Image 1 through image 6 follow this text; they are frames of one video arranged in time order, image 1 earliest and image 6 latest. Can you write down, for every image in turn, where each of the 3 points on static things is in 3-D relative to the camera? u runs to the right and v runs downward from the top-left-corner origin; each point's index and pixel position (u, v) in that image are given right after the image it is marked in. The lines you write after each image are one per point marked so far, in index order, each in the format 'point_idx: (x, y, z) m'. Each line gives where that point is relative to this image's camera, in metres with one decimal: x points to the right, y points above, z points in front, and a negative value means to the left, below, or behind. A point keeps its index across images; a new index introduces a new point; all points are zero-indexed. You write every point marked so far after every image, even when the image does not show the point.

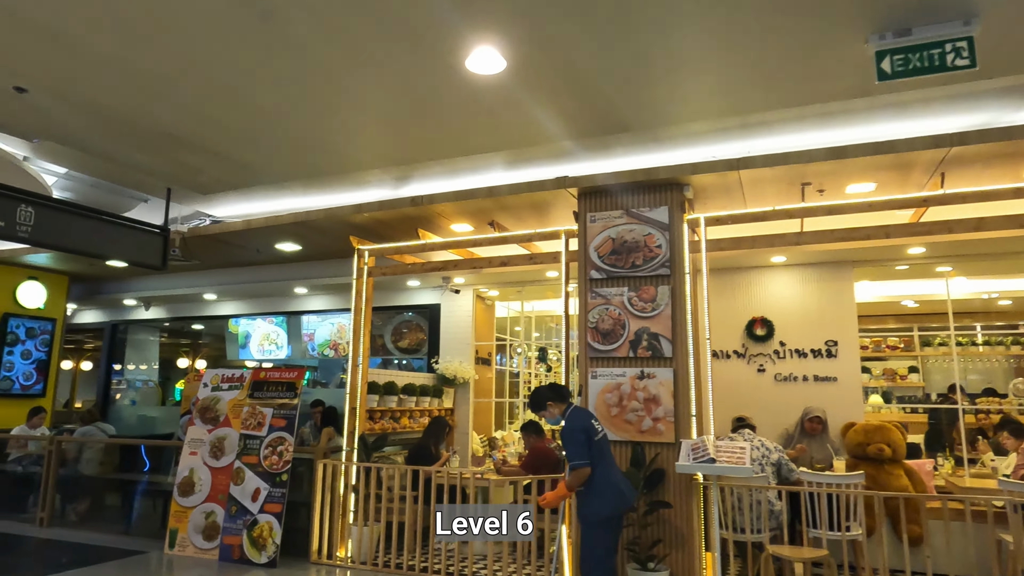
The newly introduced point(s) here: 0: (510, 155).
0: (0.0, +1.0, +4.7) m
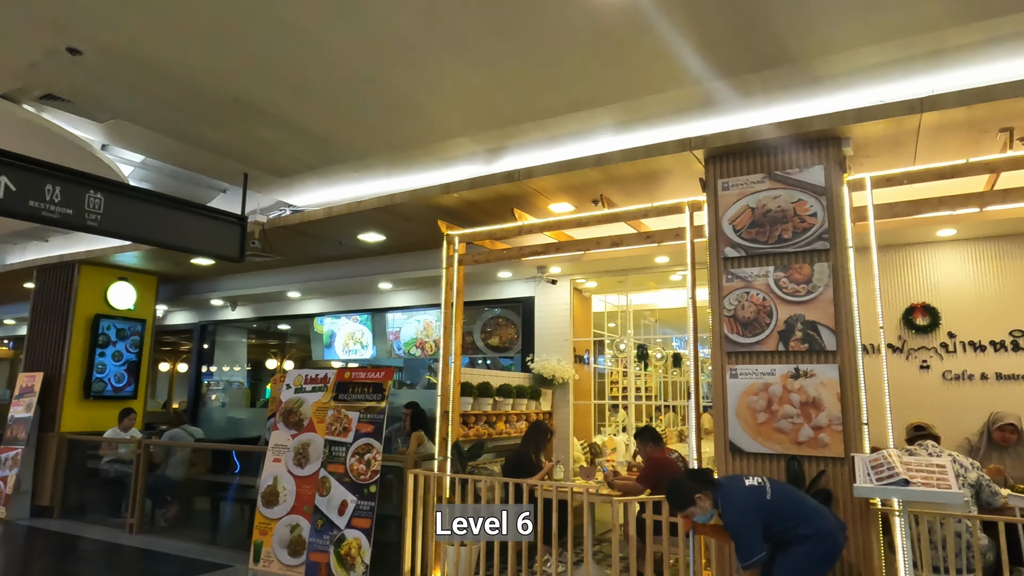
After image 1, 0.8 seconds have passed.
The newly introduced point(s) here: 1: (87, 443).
0: (+0.7, +1.1, +3.9) m
1: (-4.7, -1.7, +7.1) m
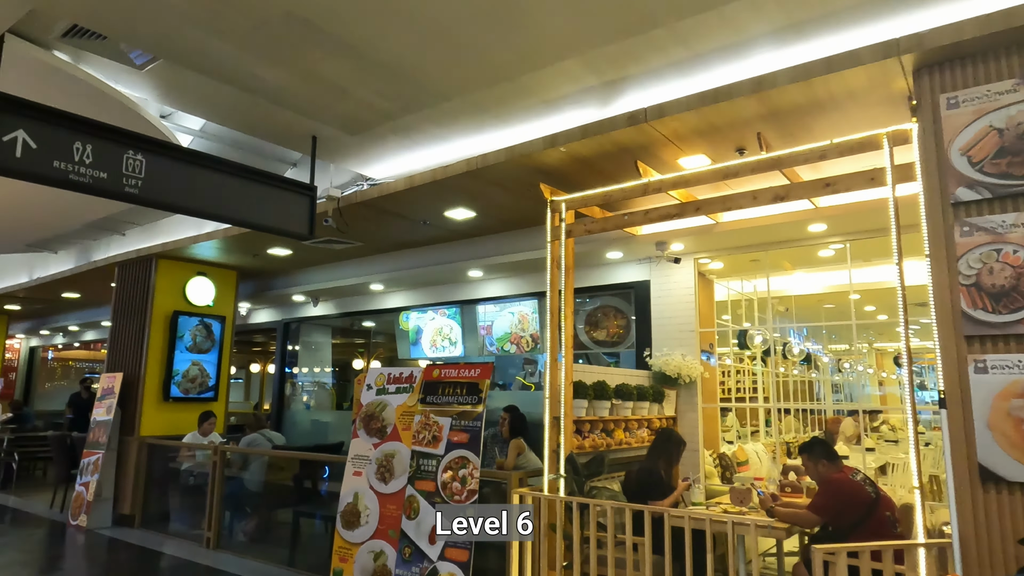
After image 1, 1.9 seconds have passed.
0: (+1.3, +1.2, +2.8) m
1: (-3.6, -1.6, +6.7) m
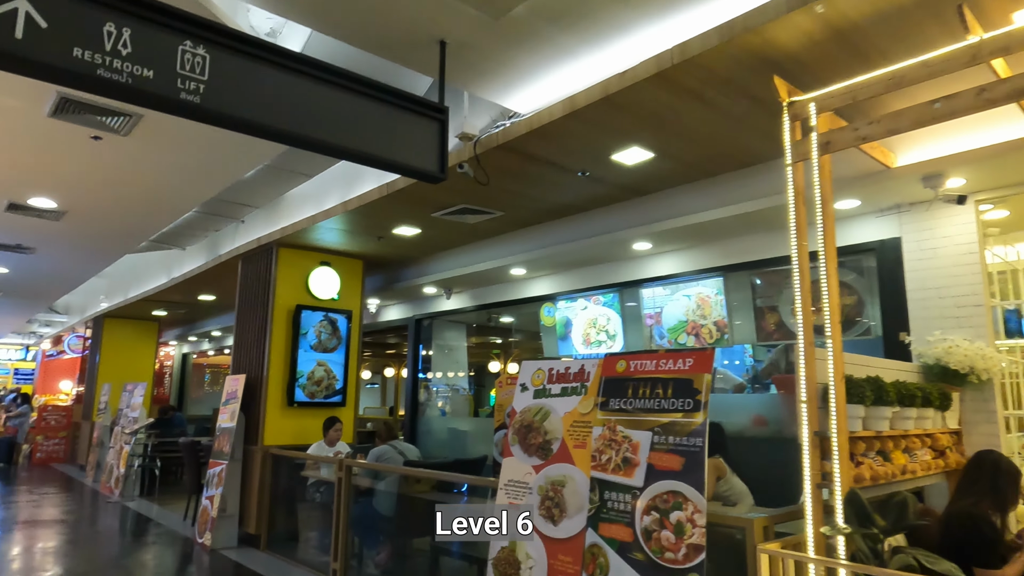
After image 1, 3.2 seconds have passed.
0: (+1.9, +1.5, +1.2) m
1: (-2.0, -1.6, +5.9) m
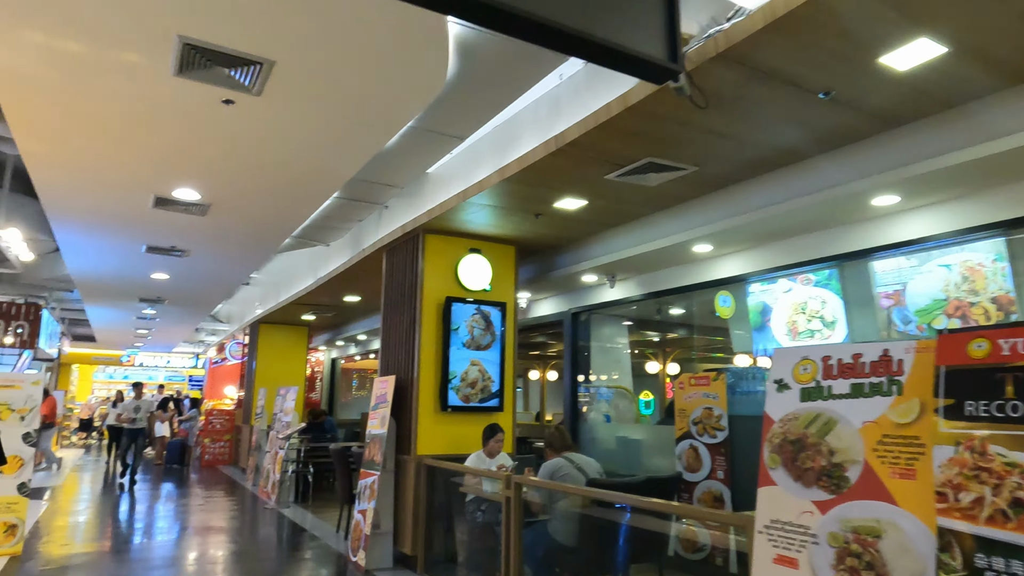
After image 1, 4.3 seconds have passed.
0: (+2.3, +1.8, -0.2) m
1: (-0.5, -1.5, +5.1) m
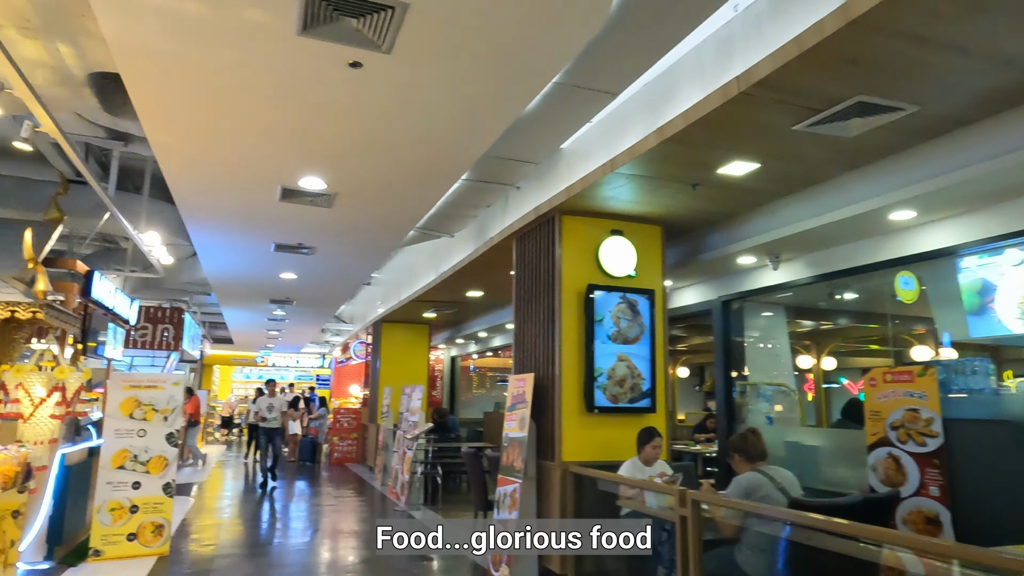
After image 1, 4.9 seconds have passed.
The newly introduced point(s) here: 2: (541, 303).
0: (+2.4, +1.9, -1.2) m
1: (+0.6, -1.4, +4.5) m
2: (+0.2, -0.1, +5.5) m
